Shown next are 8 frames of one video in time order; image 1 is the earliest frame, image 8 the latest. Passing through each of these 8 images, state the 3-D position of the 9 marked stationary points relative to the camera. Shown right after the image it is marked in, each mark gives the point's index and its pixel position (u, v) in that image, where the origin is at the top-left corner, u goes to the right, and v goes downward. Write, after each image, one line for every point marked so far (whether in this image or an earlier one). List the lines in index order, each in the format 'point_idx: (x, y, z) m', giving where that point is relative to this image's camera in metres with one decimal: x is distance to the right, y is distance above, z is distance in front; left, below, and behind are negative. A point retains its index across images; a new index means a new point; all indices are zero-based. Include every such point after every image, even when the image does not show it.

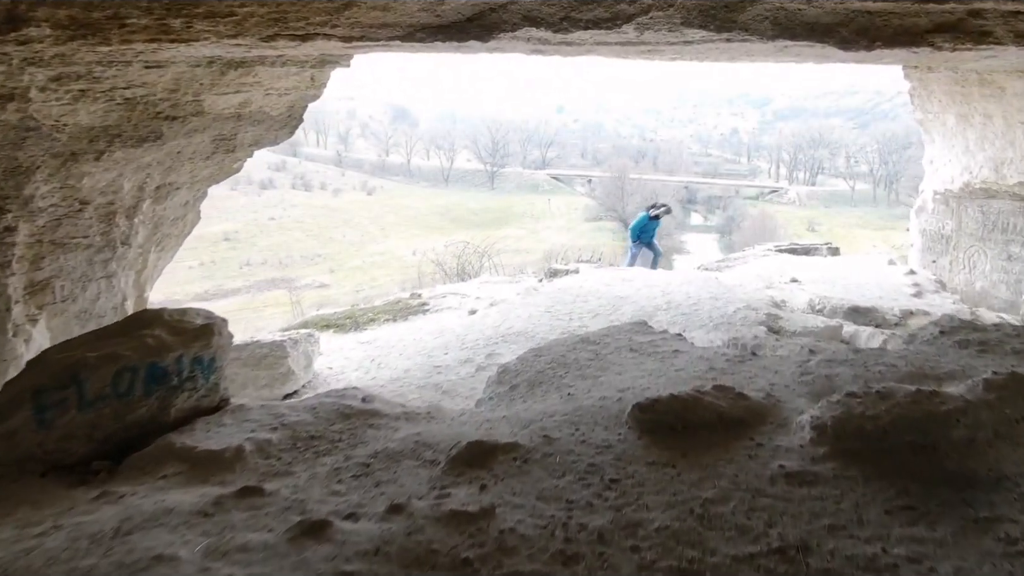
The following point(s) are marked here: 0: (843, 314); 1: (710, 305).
0: (+2.2, -0.2, +4.3) m
1: (+1.2, -0.1, +4.0) m
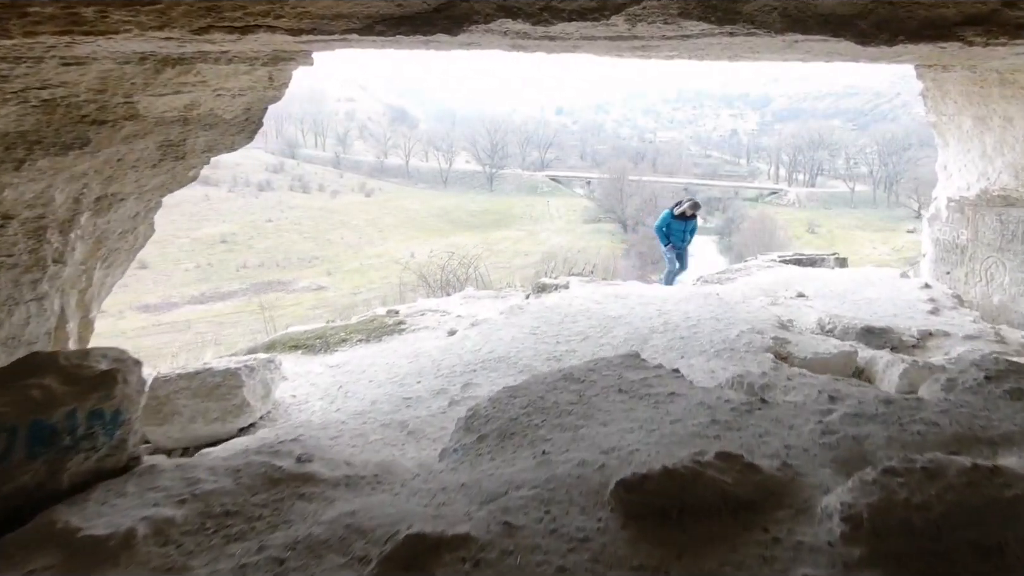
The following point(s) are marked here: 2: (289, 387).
0: (+2.0, -0.3, +3.9) m
1: (+1.1, -0.2, +3.7) m
2: (-1.3, -0.6, +3.9) m
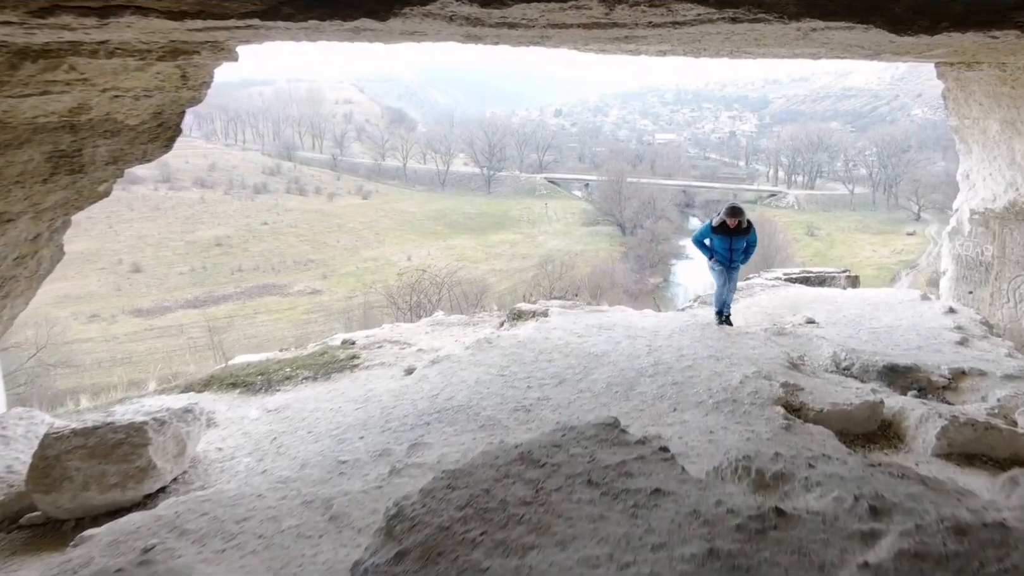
0: (+1.9, -0.5, +3.3) m
1: (+0.9, -0.4, +3.1) m
2: (-1.5, -0.8, +3.3) m
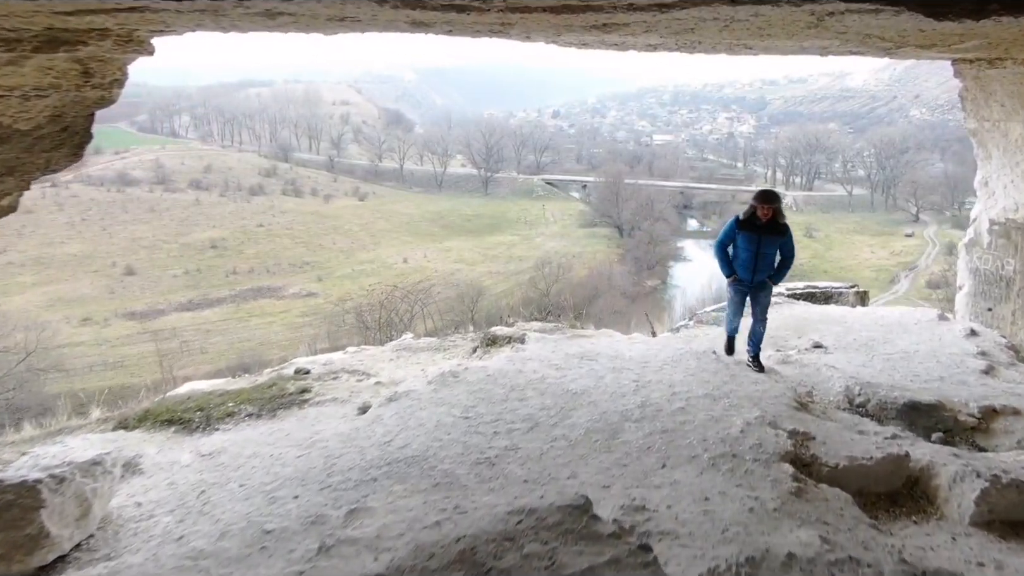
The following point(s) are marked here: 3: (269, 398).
0: (+1.7, -0.6, +2.9) m
1: (+0.8, -0.5, +2.7) m
2: (-1.7, -0.9, +2.9) m
3: (-1.3, -0.6, +3.5) m
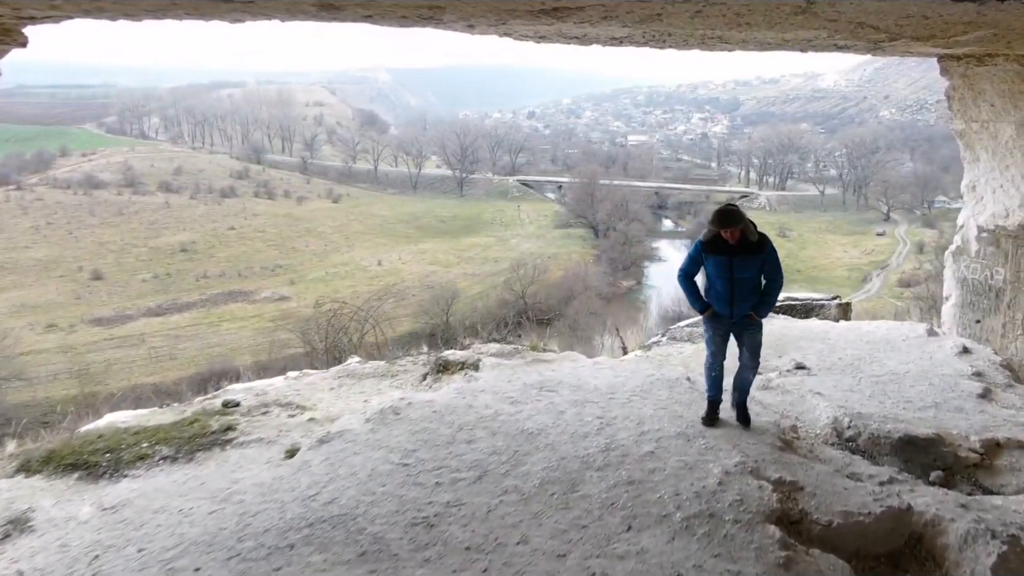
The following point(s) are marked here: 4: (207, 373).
0: (+1.5, -0.7, +2.6) m
1: (+0.6, -0.6, +2.3) m
2: (-1.9, -1.0, +2.4) m
3: (-1.5, -0.7, +3.1) m
4: (-2.7, -0.7, +6.2) m
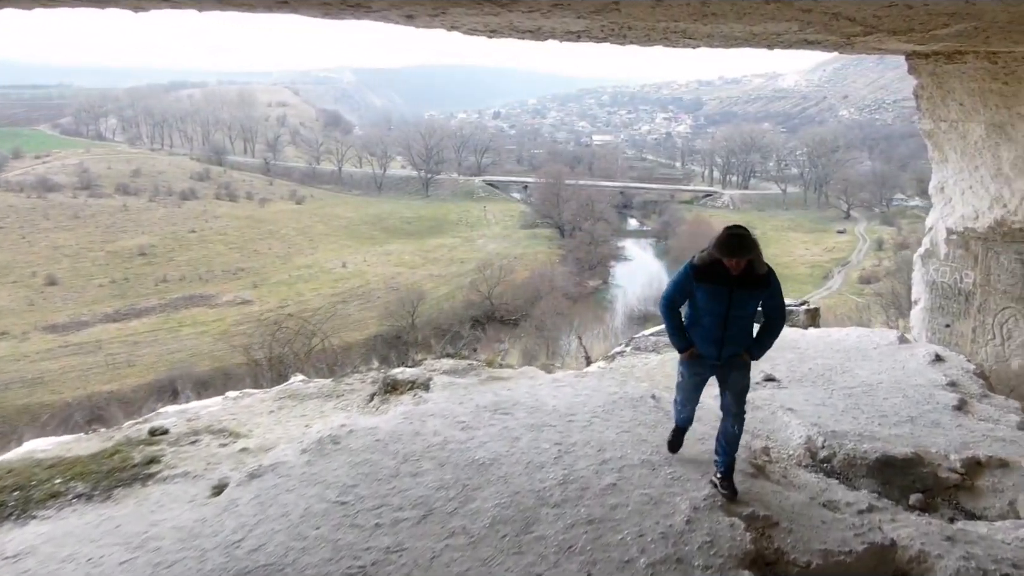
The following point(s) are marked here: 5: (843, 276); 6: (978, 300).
0: (+1.3, -0.7, +2.4) m
1: (+0.4, -0.7, +2.1) m
2: (-2.0, -1.1, +2.1) m
3: (-1.7, -0.8, +2.8) m
4: (-3.0, -0.8, +5.9) m
5: (+4.1, +0.2, +8.2) m
6: (+2.8, -0.1, +3.9) m
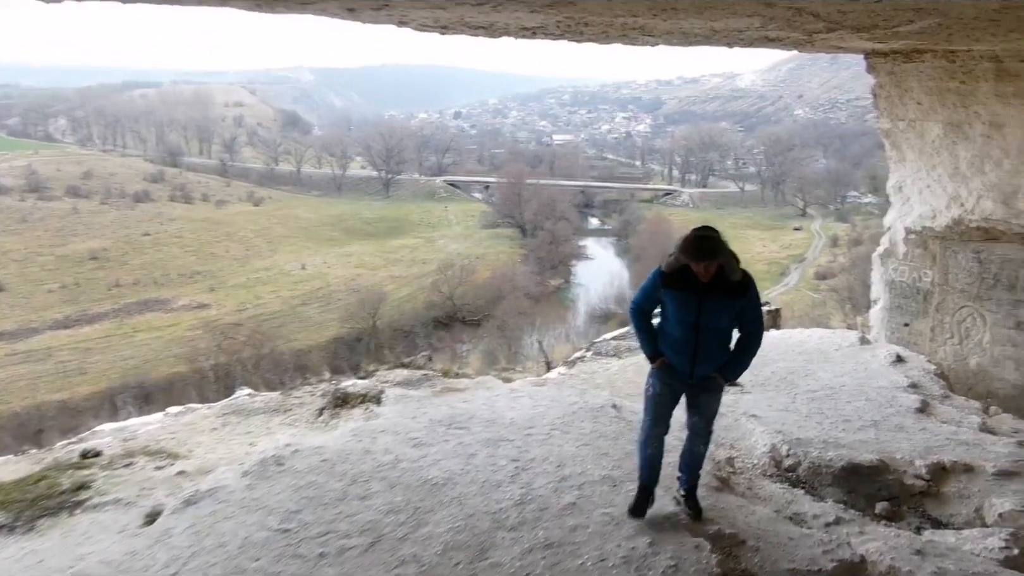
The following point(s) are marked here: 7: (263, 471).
0: (+1.2, -0.7, +2.4) m
1: (+0.3, -0.7, +2.0) m
2: (-2.2, -1.1, +1.9) m
3: (-1.9, -0.8, +2.6) m
4: (-3.4, -0.9, +5.6) m
5: (+3.7, +0.2, +8.2) m
6: (+2.5, -0.1, +3.9) m
7: (-0.9, -0.7, +2.4) m
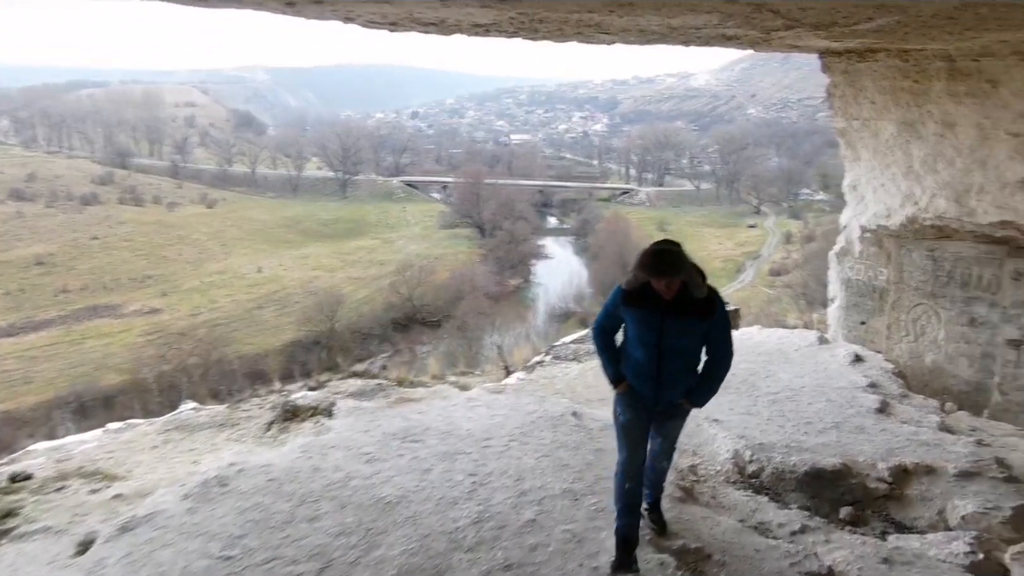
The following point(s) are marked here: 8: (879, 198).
0: (+1.0, -0.7, +2.3) m
1: (+0.2, -0.7, +1.9) m
2: (-2.3, -1.2, +1.7) m
3: (-2.1, -0.9, +2.4) m
4: (-3.7, -0.9, +5.3) m
5: (+3.2, +0.2, +8.3) m
6: (+2.3, -0.1, +4.0) m
7: (-1.1, -0.7, +2.3) m
8: (+2.2, +0.5, +3.9) m
